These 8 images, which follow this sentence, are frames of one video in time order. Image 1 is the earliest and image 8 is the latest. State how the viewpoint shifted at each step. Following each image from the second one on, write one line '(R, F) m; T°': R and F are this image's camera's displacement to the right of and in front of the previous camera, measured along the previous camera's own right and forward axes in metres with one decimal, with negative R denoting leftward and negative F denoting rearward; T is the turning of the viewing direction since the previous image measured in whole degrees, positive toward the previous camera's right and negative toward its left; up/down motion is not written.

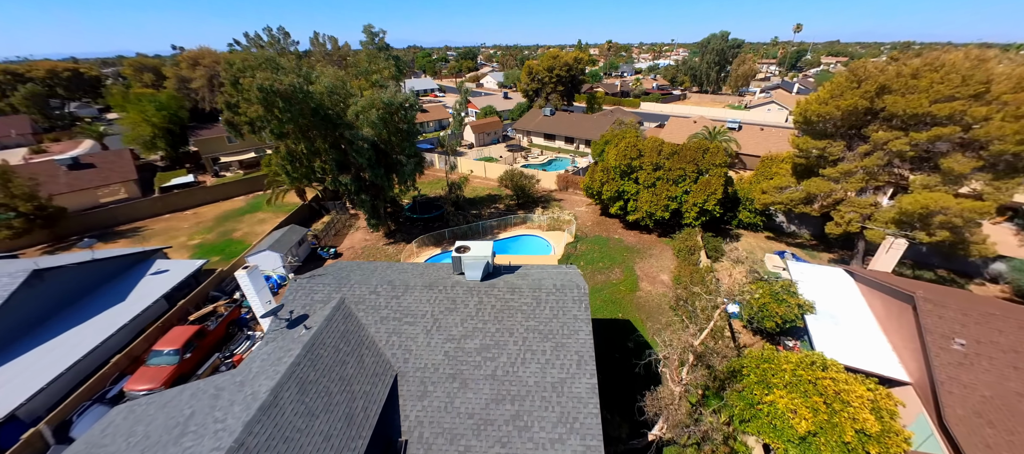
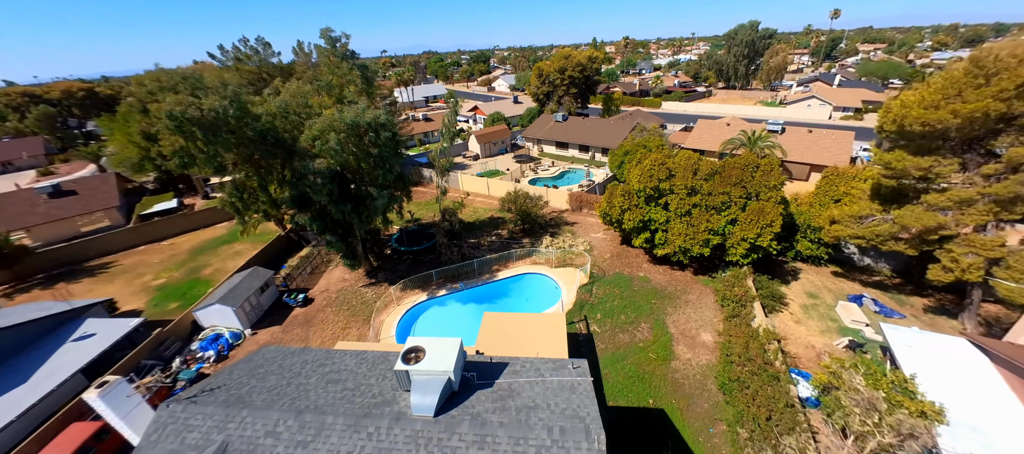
(+1.3, +5.1) m; -3°
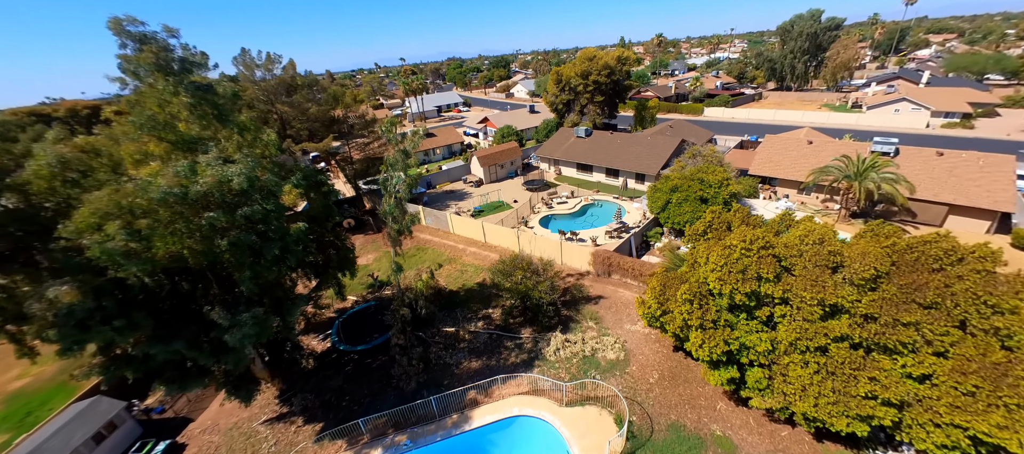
(+1.8, +9.9) m; -4°
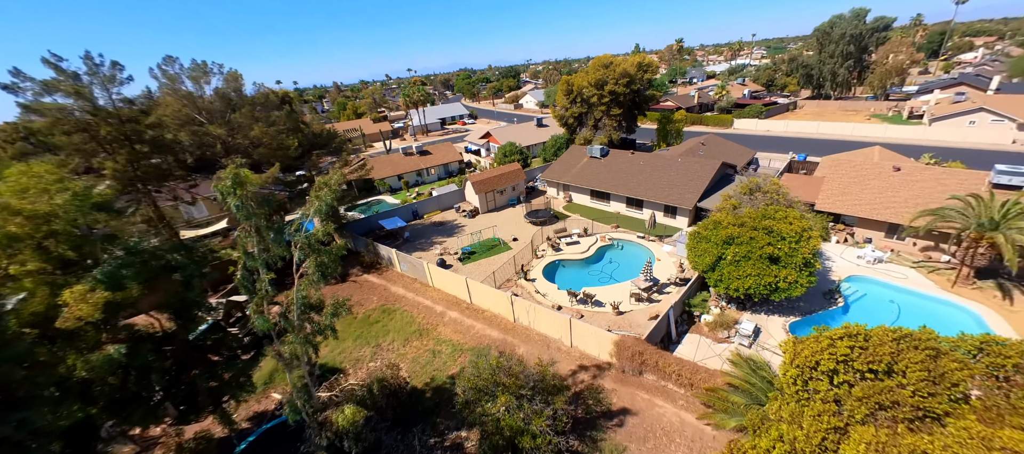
(+1.2, +7.1) m; -2°
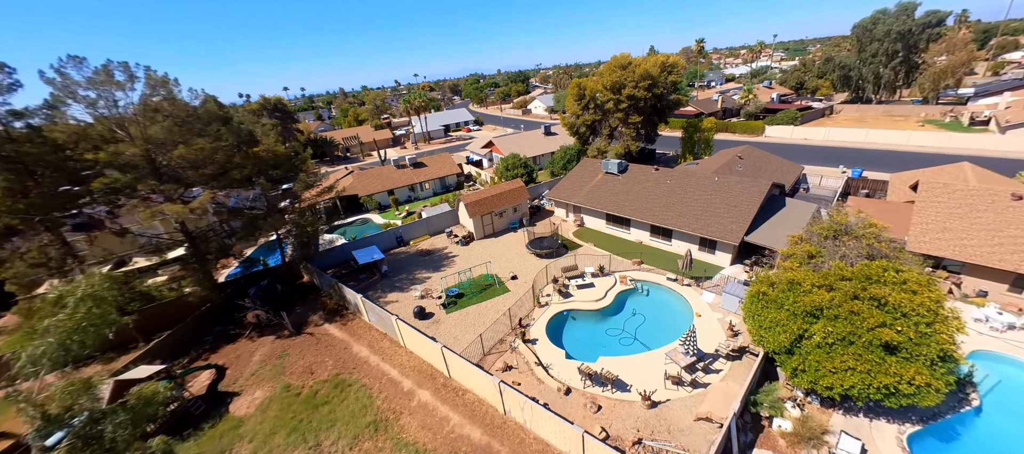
(+0.9, +5.7) m; -2°
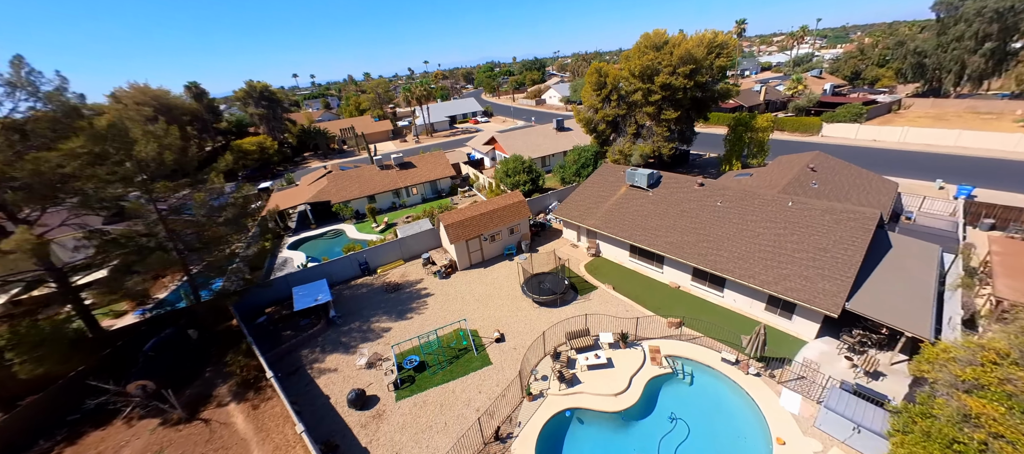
(+1.4, +7.3) m; -2°
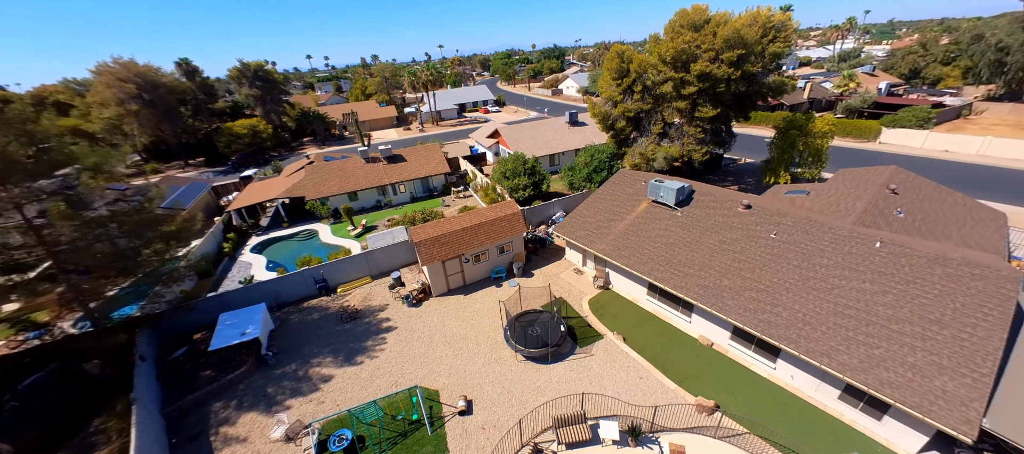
(+1.3, +4.9) m; -2°
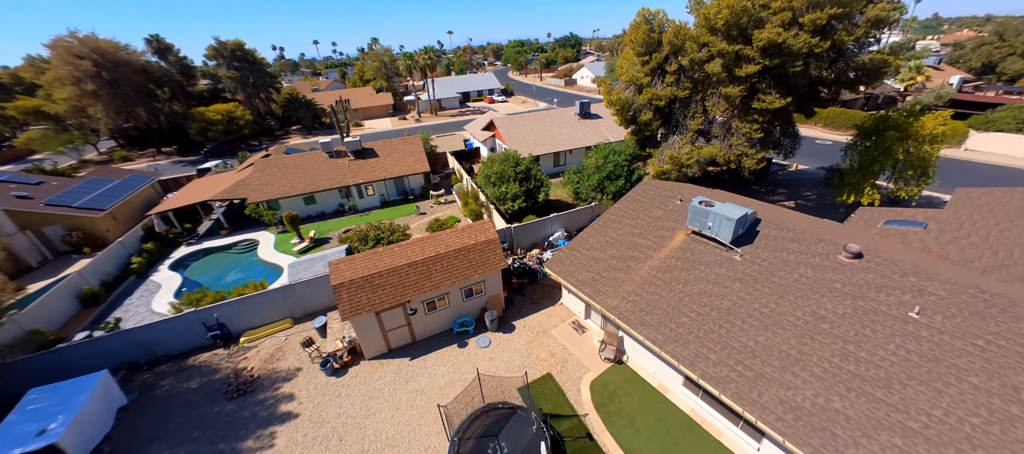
(+1.5, +6.4) m; -2°
